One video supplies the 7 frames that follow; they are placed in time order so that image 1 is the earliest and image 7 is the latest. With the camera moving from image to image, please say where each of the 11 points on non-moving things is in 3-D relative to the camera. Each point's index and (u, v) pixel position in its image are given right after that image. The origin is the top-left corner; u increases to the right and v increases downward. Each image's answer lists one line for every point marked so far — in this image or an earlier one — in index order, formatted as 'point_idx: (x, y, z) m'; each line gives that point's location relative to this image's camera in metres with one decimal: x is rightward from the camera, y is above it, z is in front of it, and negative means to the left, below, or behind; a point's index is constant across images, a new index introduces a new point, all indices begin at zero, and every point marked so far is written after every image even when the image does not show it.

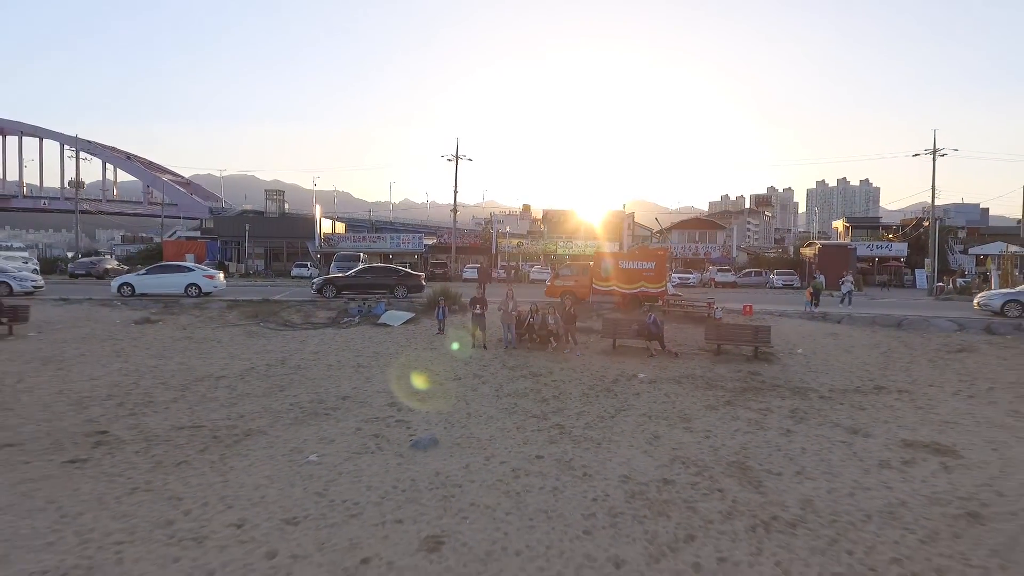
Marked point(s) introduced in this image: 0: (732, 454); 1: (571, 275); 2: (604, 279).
0: (+2.3, -1.7, +6.7) m
1: (+1.6, +0.3, +18.3) m
2: (+2.5, +0.2, +17.6) m
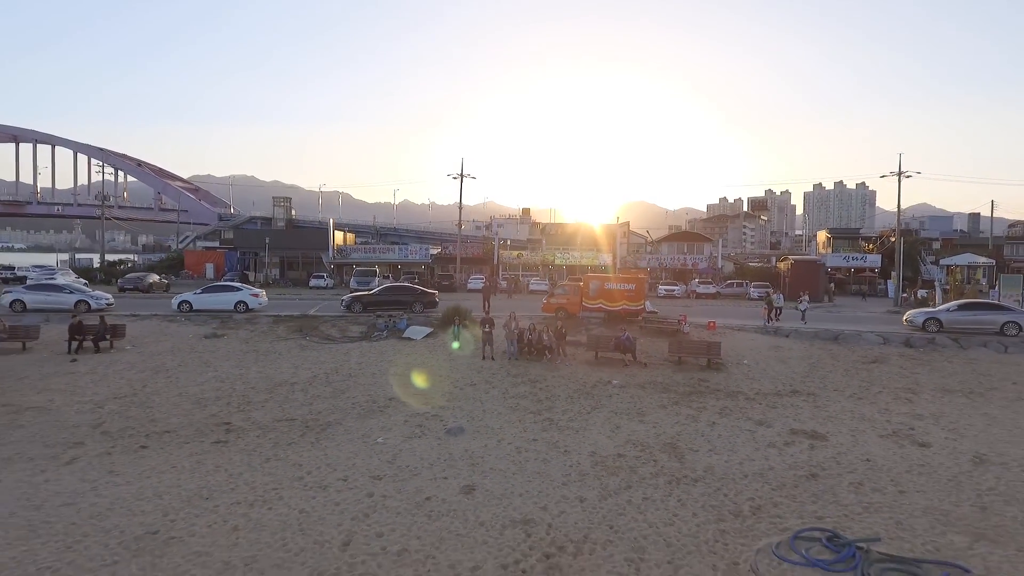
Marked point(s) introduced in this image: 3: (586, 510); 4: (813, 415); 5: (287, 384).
0: (+2.4, -2.2, +9.7) m
1: (+1.7, -0.2, +21.3) m
2: (+2.6, -0.4, +20.5) m
3: (+0.9, -2.5, +7.2) m
4: (+5.2, -2.2, +10.9) m
5: (-4.4, -1.9, +12.3) m
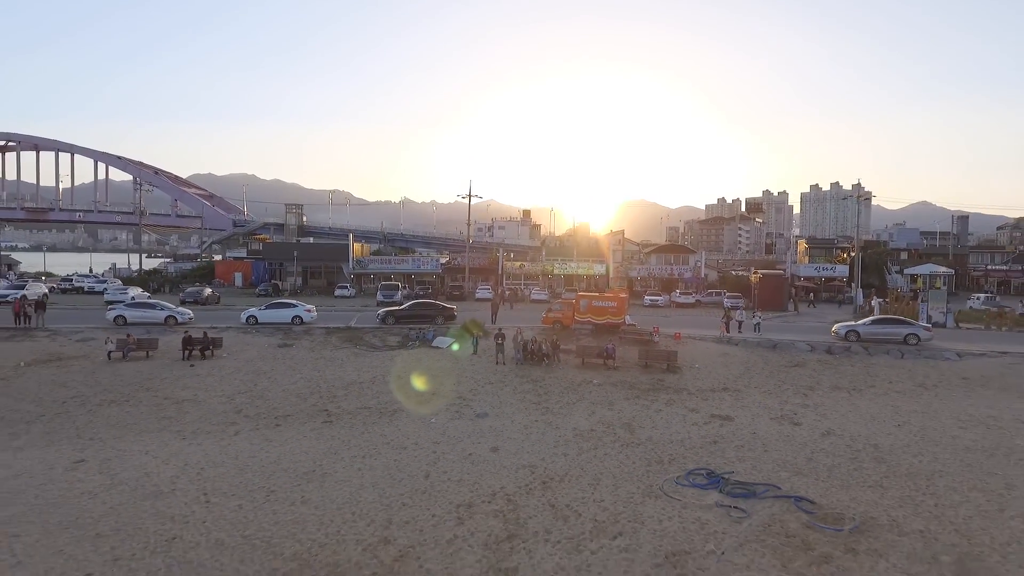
0: (+2.6, -2.9, +14.3) m
1: (+1.9, -0.9, +25.9) m
2: (+2.8, -1.0, +25.1) m
3: (+1.1, -3.2, +11.8) m
4: (+5.4, -2.8, +15.5) m
5: (-4.2, -2.6, +16.9) m
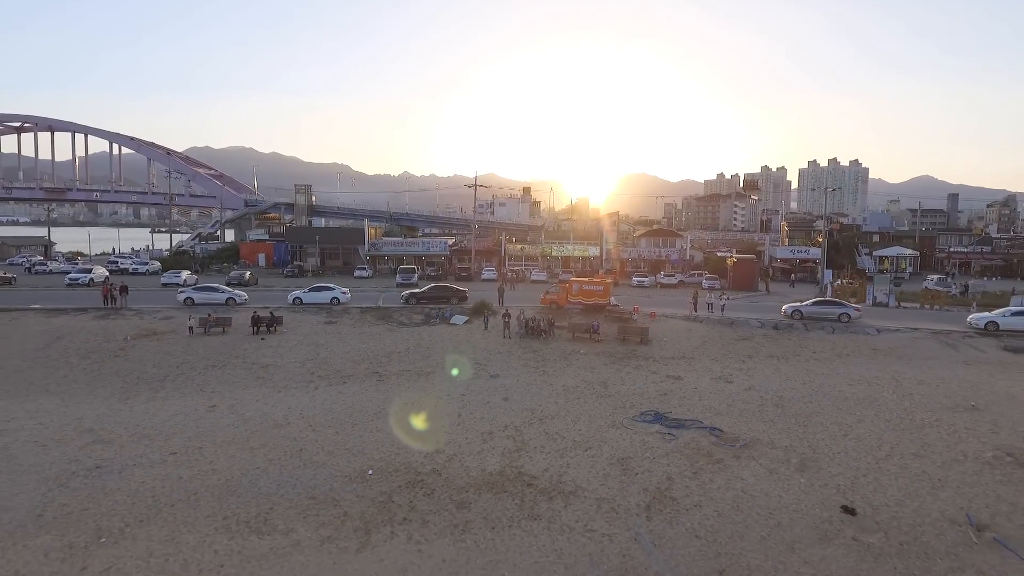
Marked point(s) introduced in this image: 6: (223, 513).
0: (+2.7, -2.7, +19.0) m
1: (+2.1, -0.2, +30.6) m
2: (+3.0, -0.4, +29.8) m
3: (+1.2, -3.1, +16.6) m
4: (+5.5, -2.6, +20.2) m
5: (-4.0, -2.2, +21.7) m
6: (-4.9, -3.8, +10.9) m
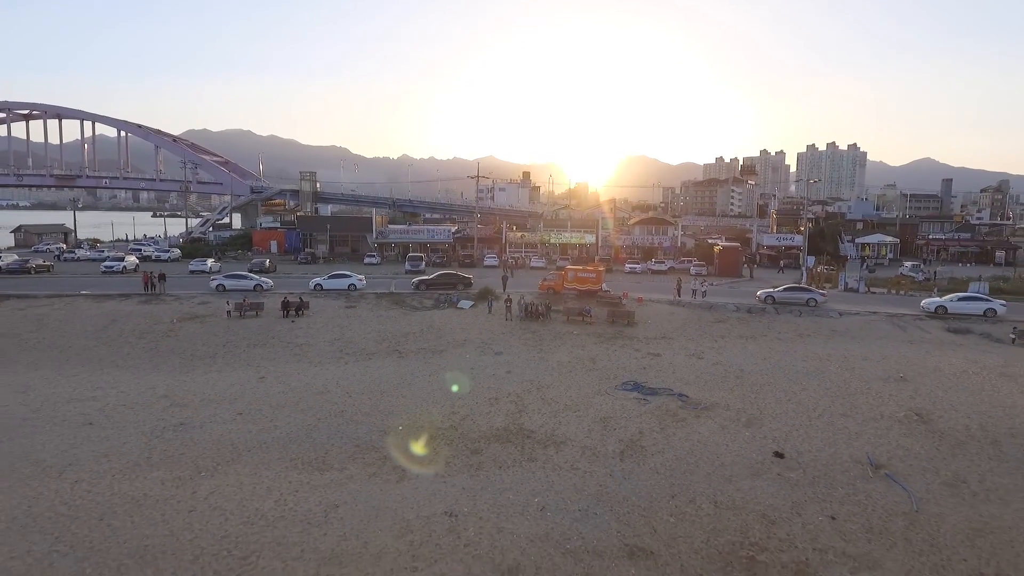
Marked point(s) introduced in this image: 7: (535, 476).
0: (+2.8, -2.3, +22.1) m
1: (+2.1, +0.5, +33.5) m
2: (+3.0, +0.3, +32.8) m
3: (+1.3, -2.7, +19.6) m
4: (+5.6, -2.2, +23.3) m
5: (-3.9, -1.8, +24.7) m
6: (-4.9, -3.7, +13.9) m
7: (+0.5, -3.9, +13.1) m
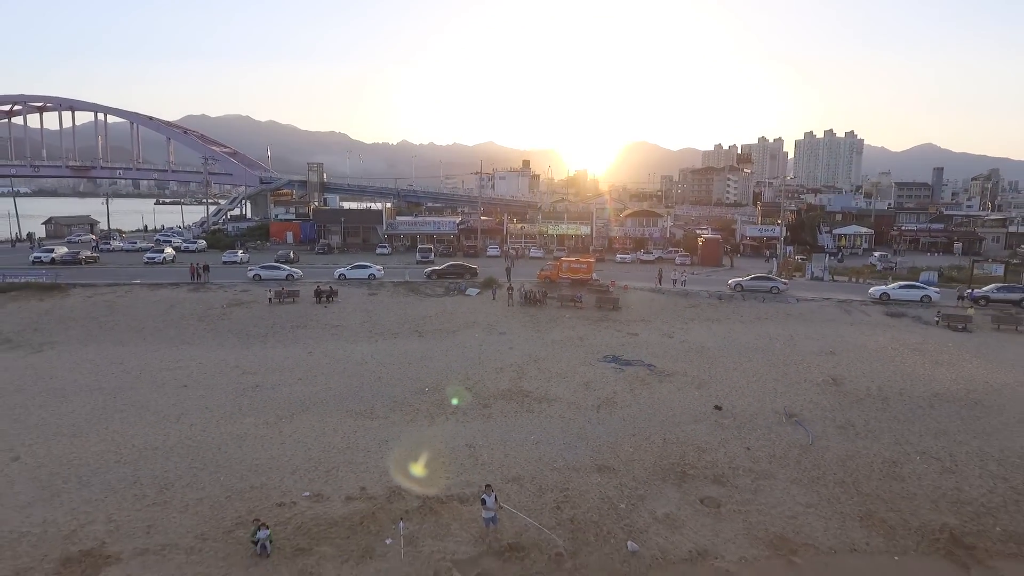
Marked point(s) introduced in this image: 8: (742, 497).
0: (+2.9, -1.9, +26.4) m
1: (+2.2, +1.1, +37.8) m
2: (+3.1, +0.9, +37.0) m
3: (+1.4, -2.4, +24.0) m
4: (+5.6, -1.7, +27.6) m
5: (-3.9, -1.3, +29.0) m
6: (-4.8, -3.5, +18.3) m
7: (+0.5, -3.7, +17.5) m
8: (+5.0, -4.5, +13.8) m
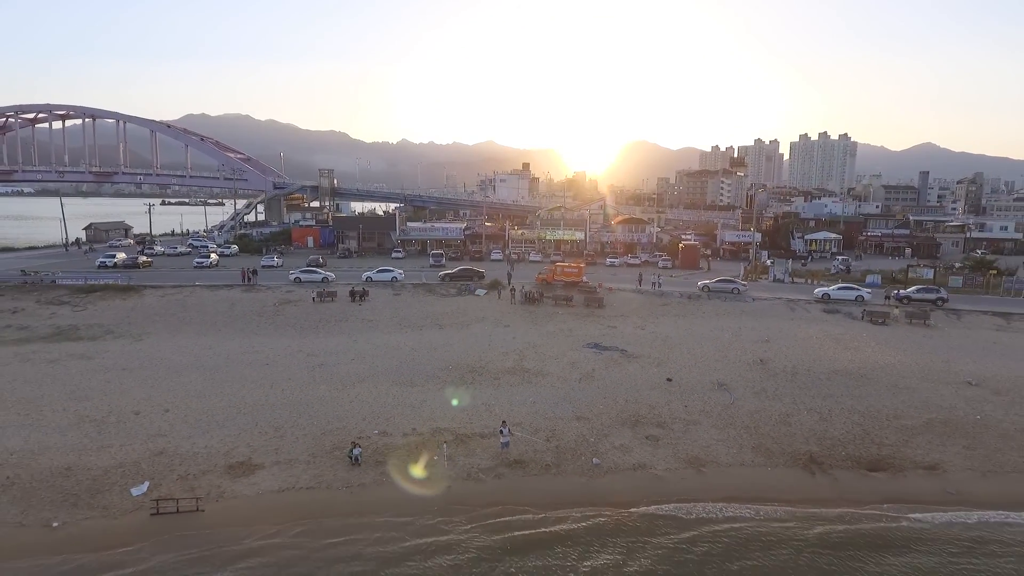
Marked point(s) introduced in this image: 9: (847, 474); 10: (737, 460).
0: (+3.0, -2.0, +32.6) m
1: (+2.3, +1.1, +44.0) m
2: (+3.2, +0.9, +43.3) m
3: (+1.5, -2.5, +30.2) m
4: (+5.8, -1.8, +33.8) m
5: (-3.7, -1.4, +35.3) m
6: (-4.6, -3.6, +24.6) m
7: (+0.7, -3.8, +23.8) m
8: (+5.1, -4.6, +20.1) m
9: (+9.5, -5.3, +18.0) m
10: (+6.6, -5.0, +18.6) m
